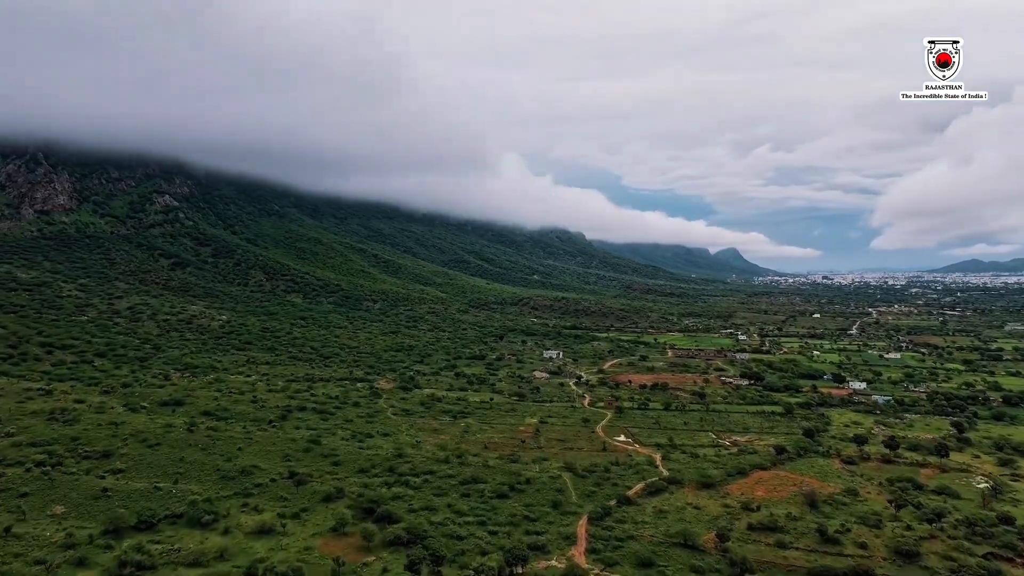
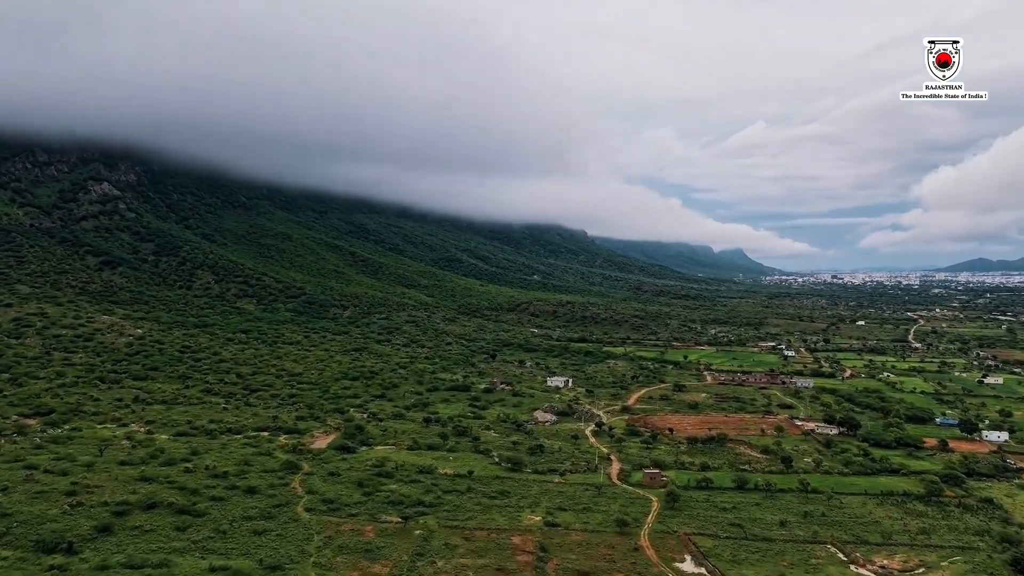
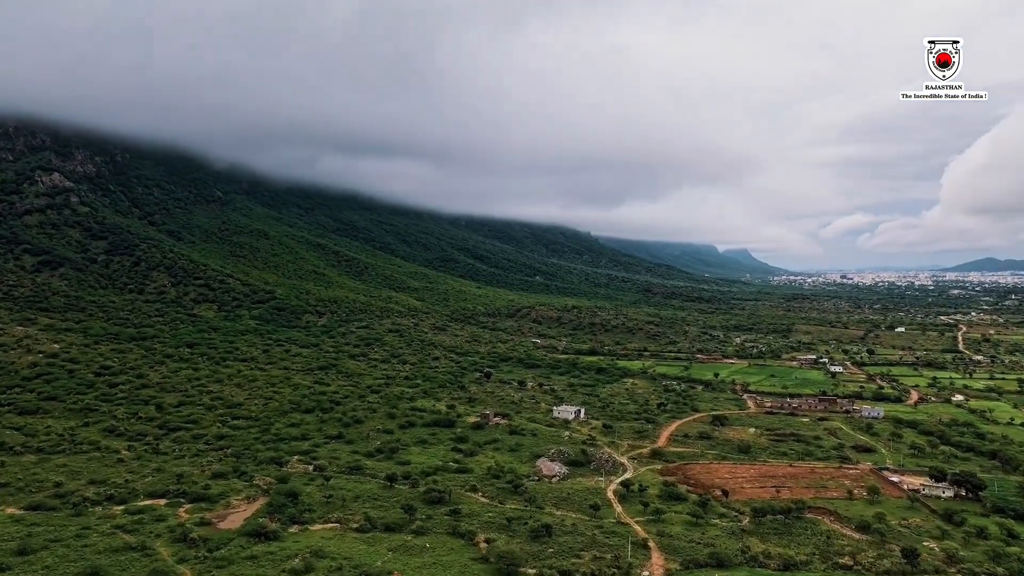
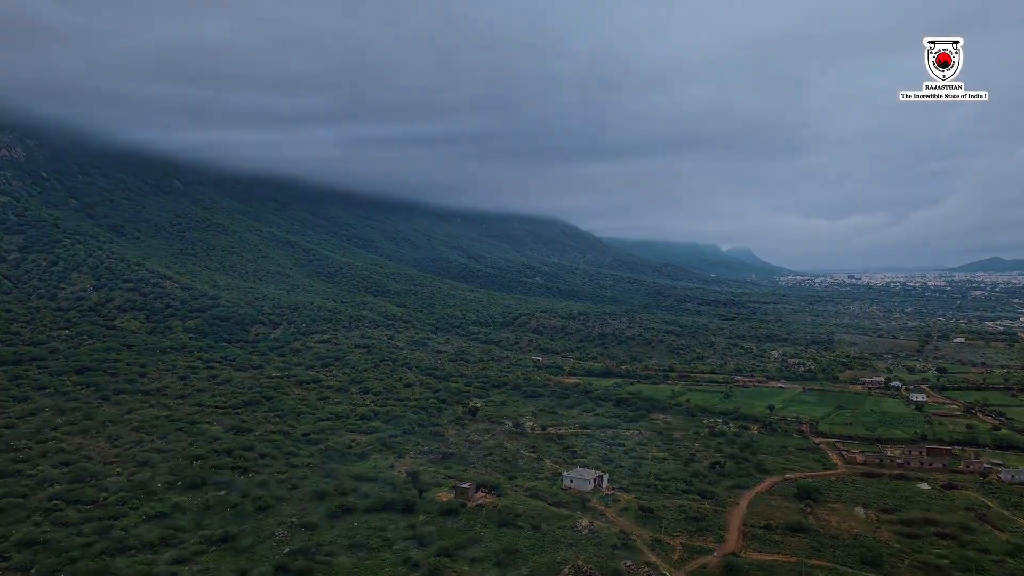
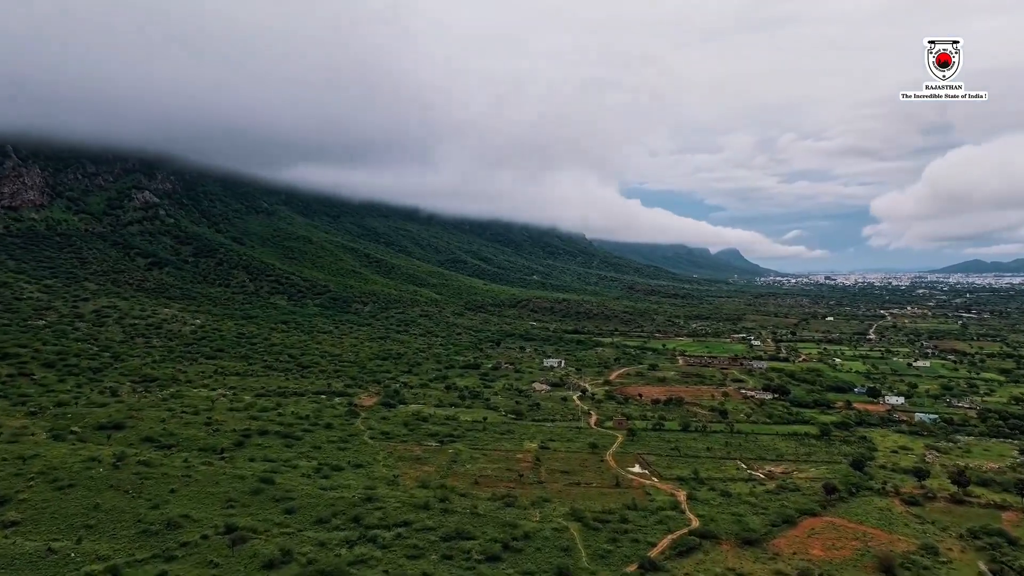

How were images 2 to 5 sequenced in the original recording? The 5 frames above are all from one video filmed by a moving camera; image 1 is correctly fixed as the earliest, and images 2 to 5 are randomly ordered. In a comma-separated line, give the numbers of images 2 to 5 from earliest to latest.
5, 2, 3, 4
